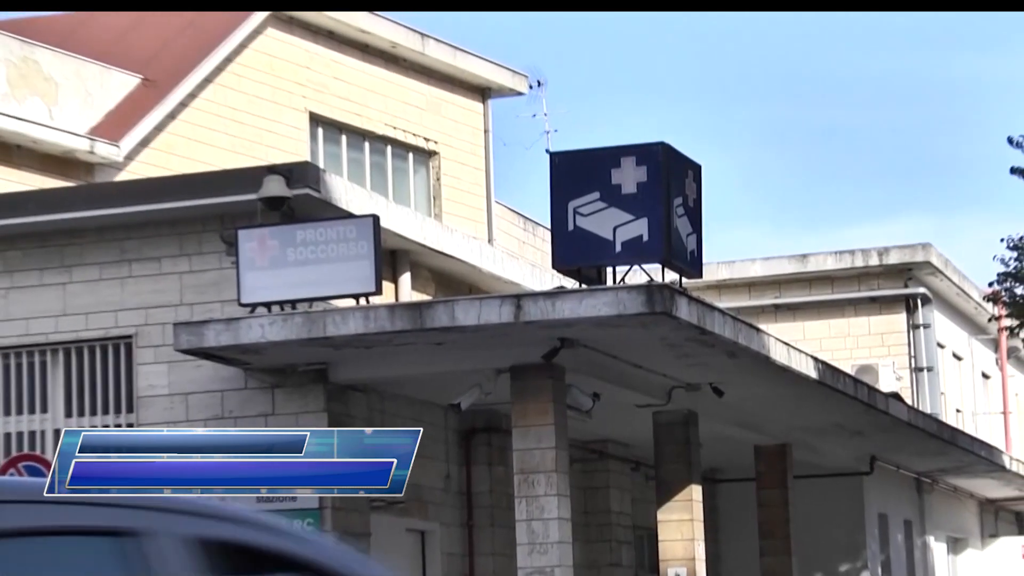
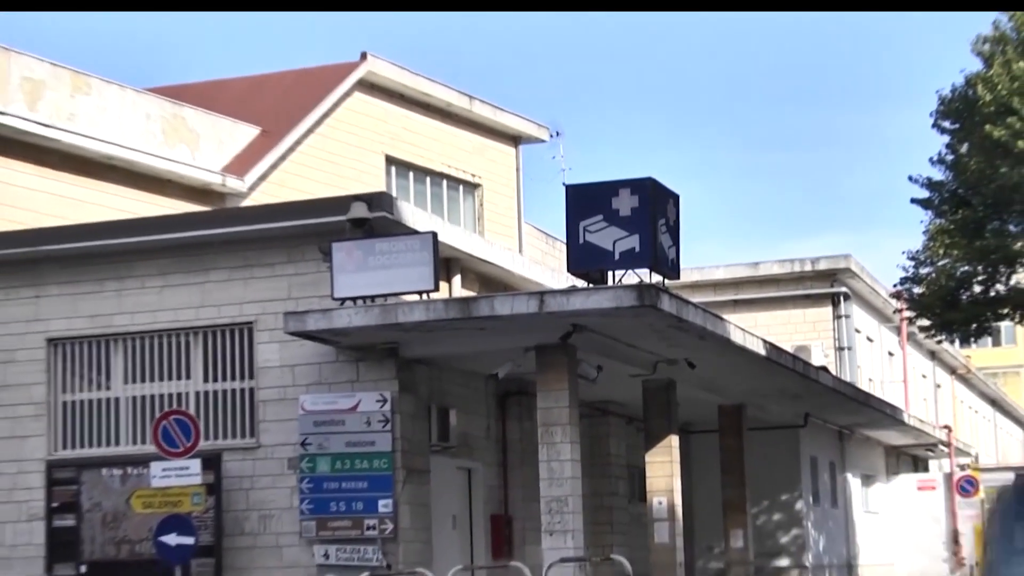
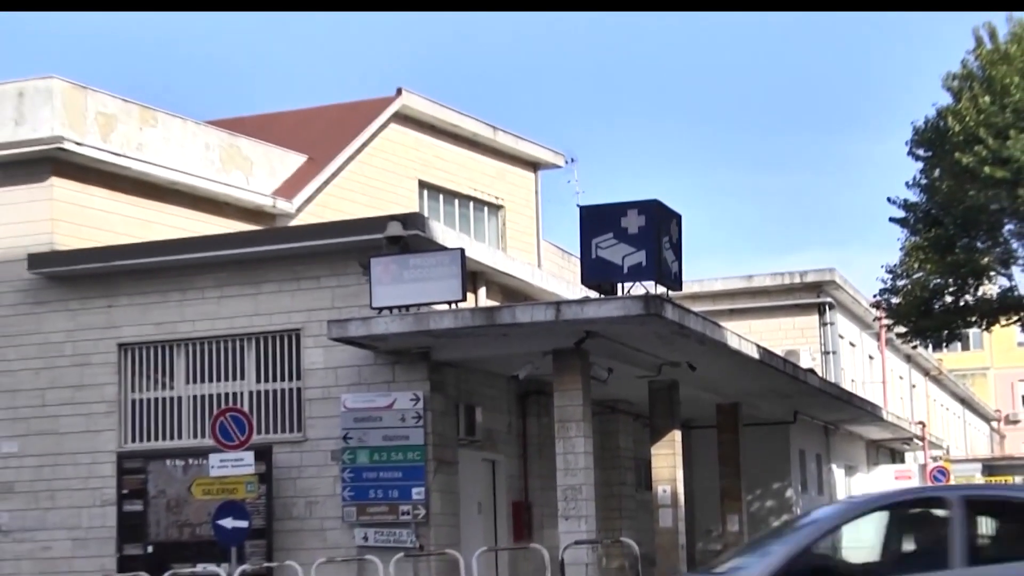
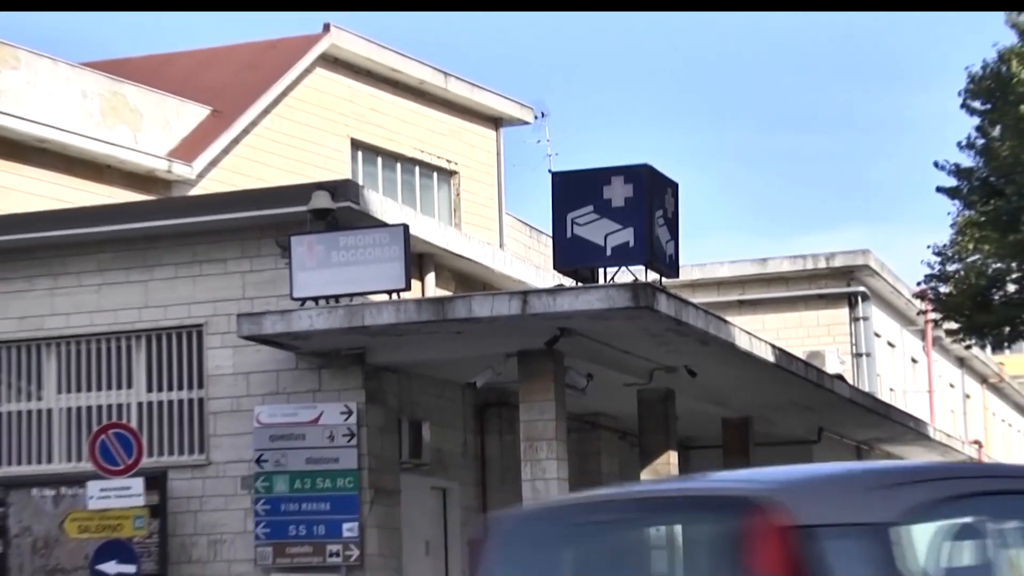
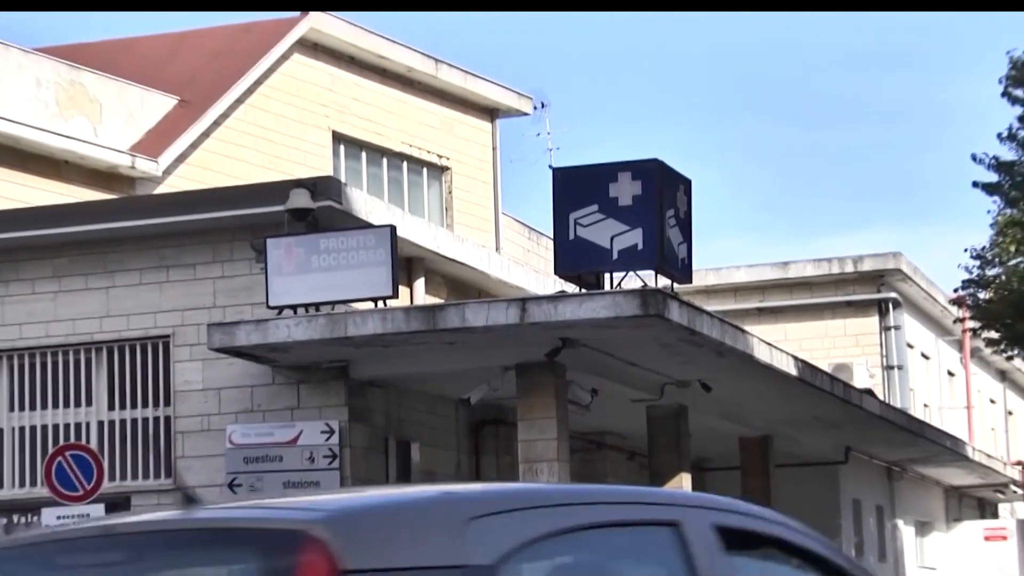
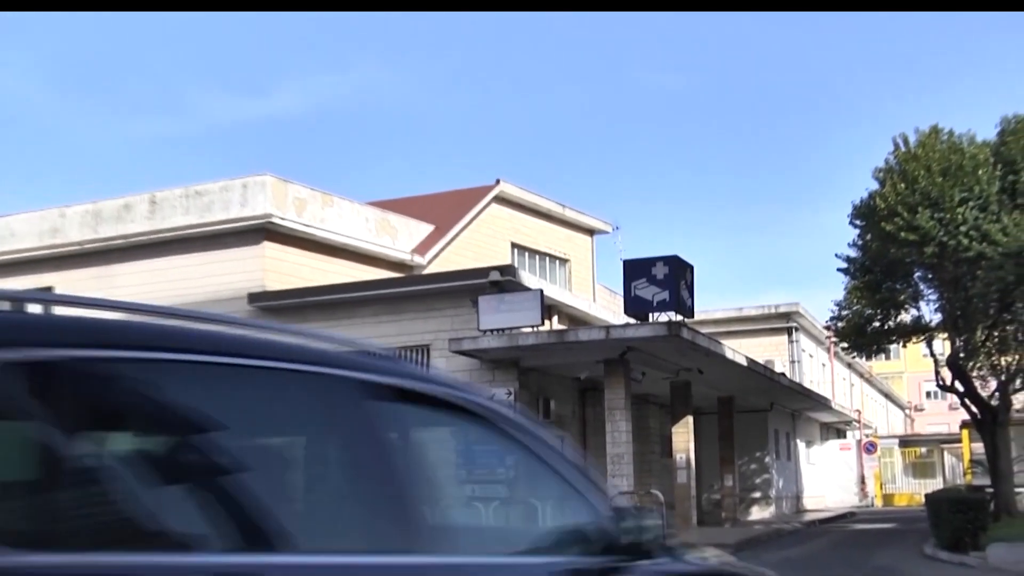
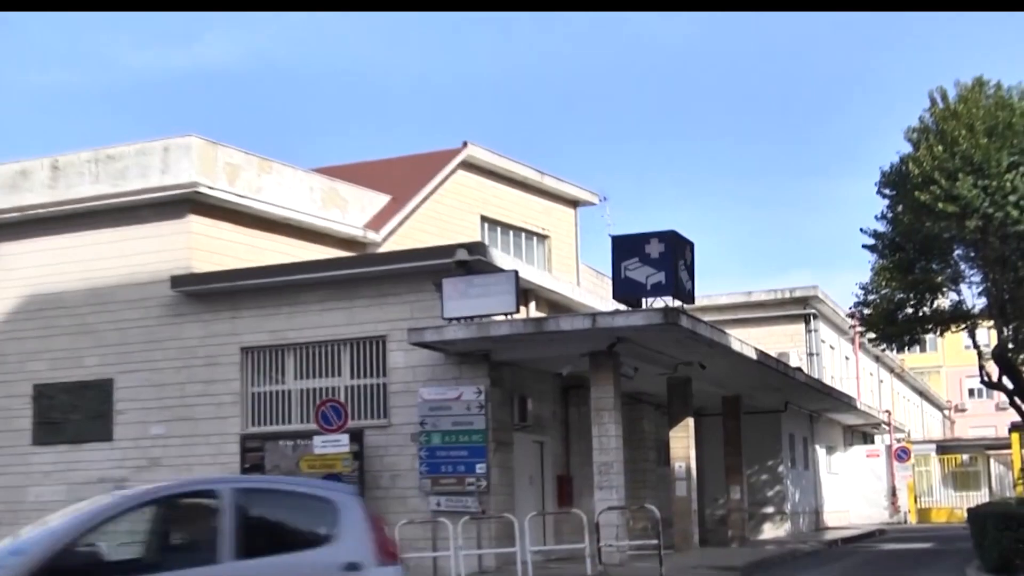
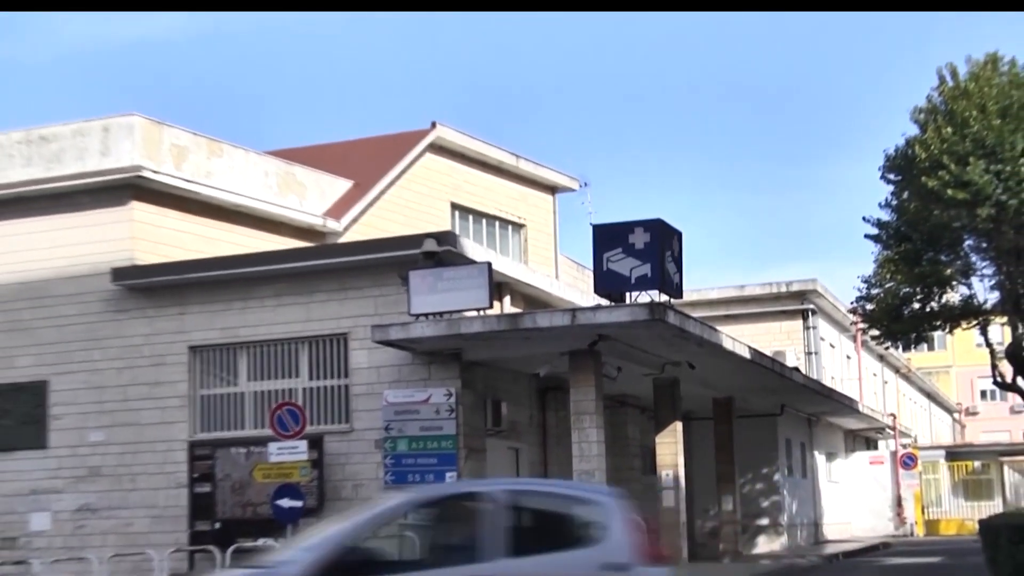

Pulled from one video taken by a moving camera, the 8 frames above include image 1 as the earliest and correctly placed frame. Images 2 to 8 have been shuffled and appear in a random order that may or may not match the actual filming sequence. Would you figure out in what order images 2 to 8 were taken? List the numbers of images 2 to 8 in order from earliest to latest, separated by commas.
5, 4, 2, 3, 8, 7, 6
